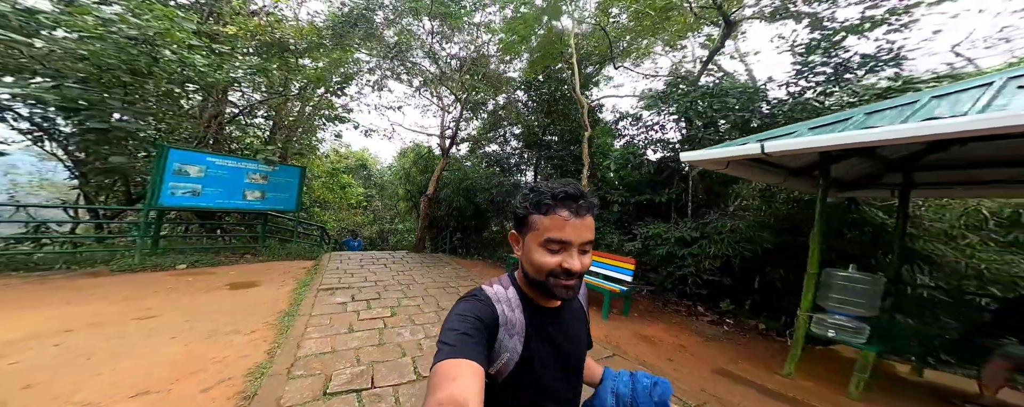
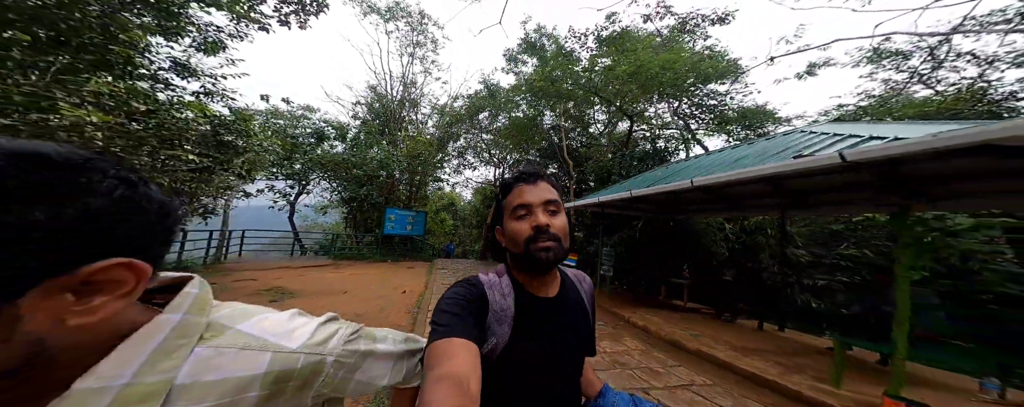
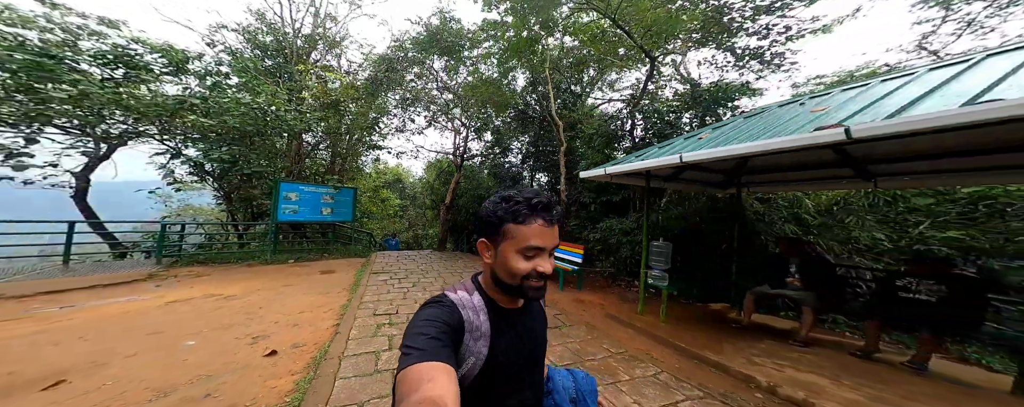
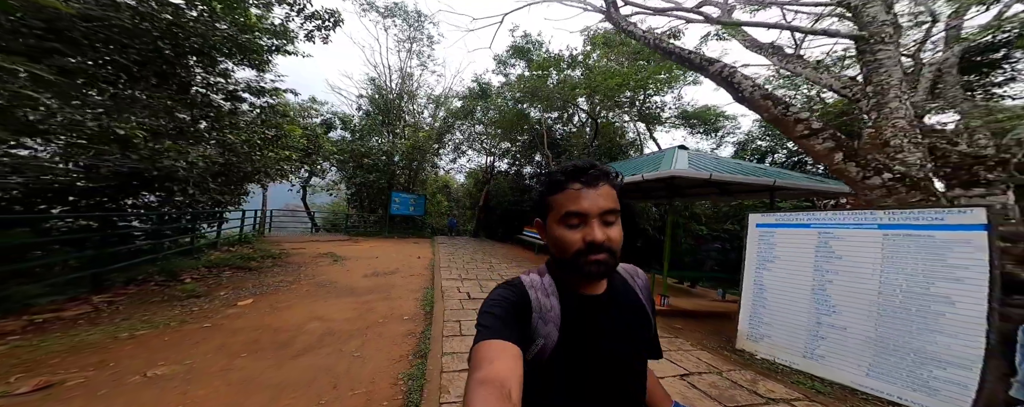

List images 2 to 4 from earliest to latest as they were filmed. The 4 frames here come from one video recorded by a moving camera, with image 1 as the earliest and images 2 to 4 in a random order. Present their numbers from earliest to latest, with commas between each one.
3, 2, 4
